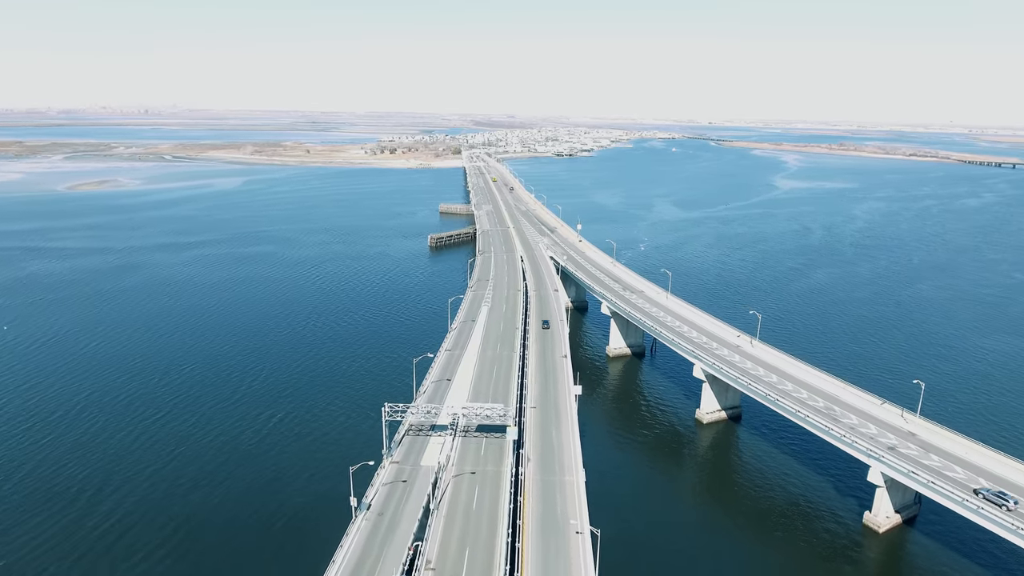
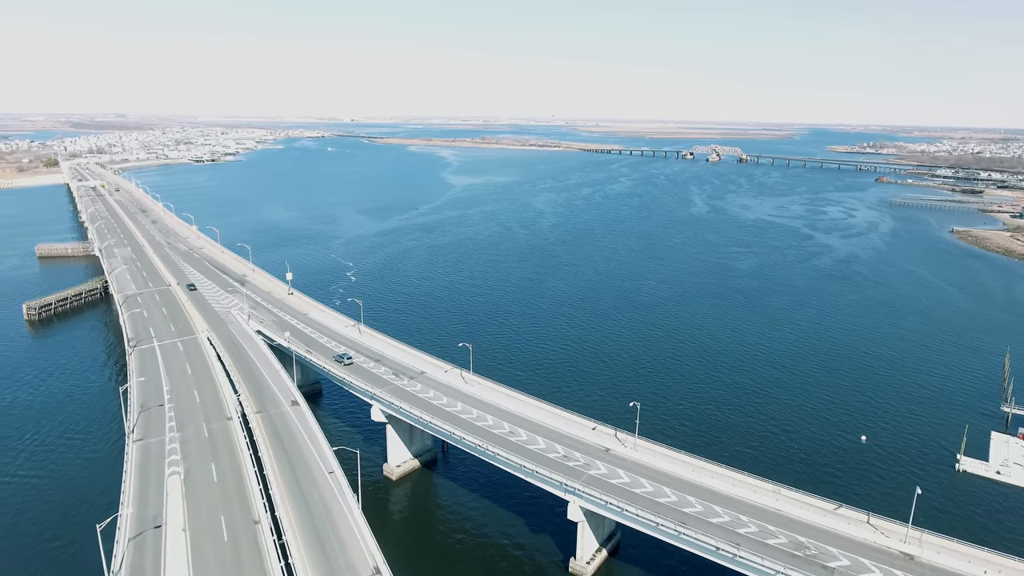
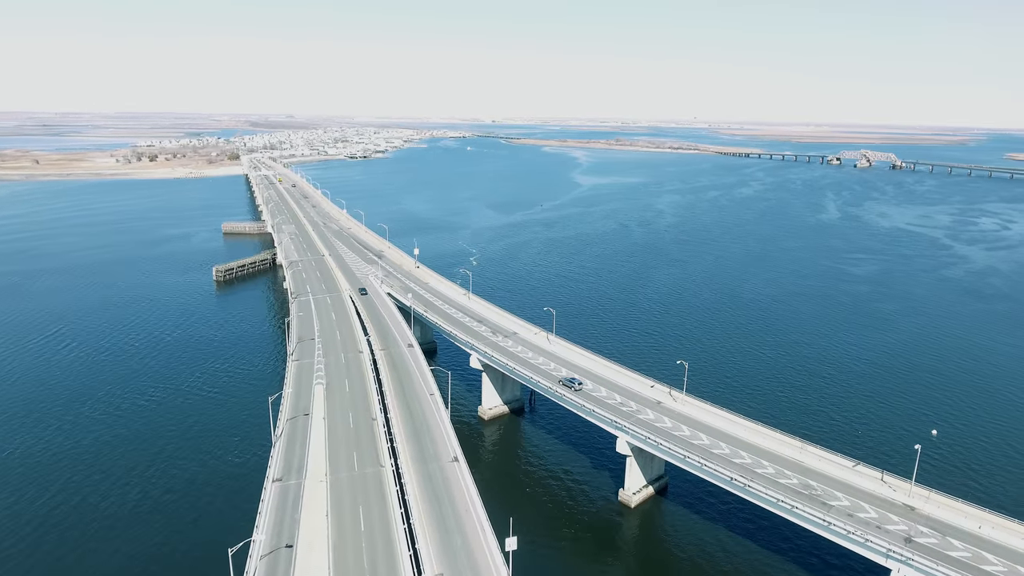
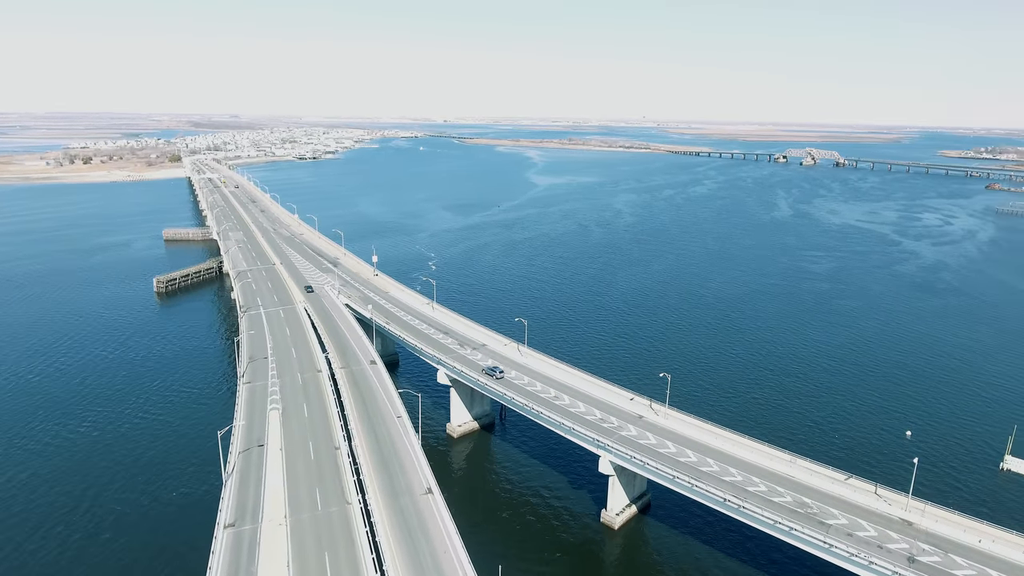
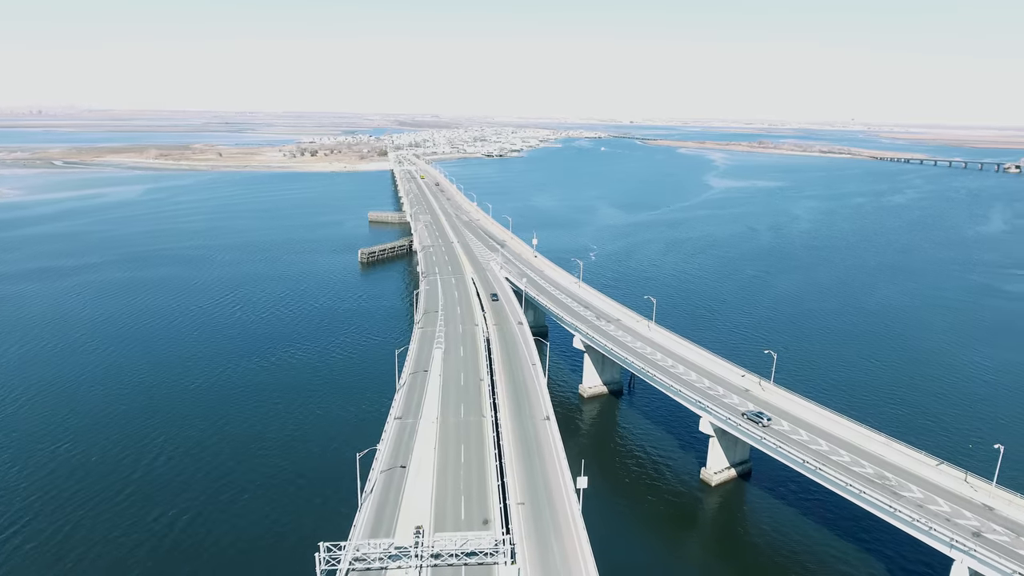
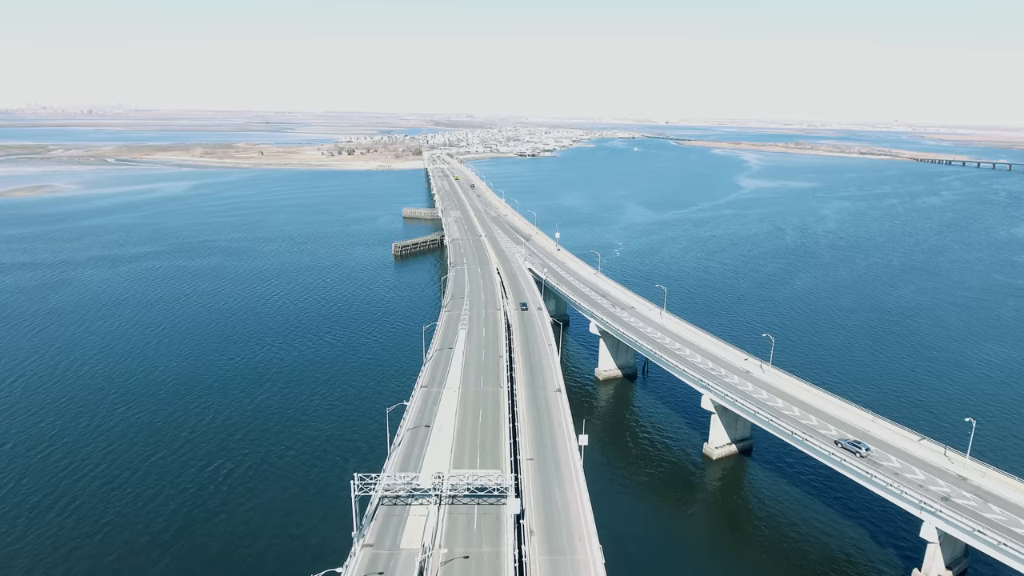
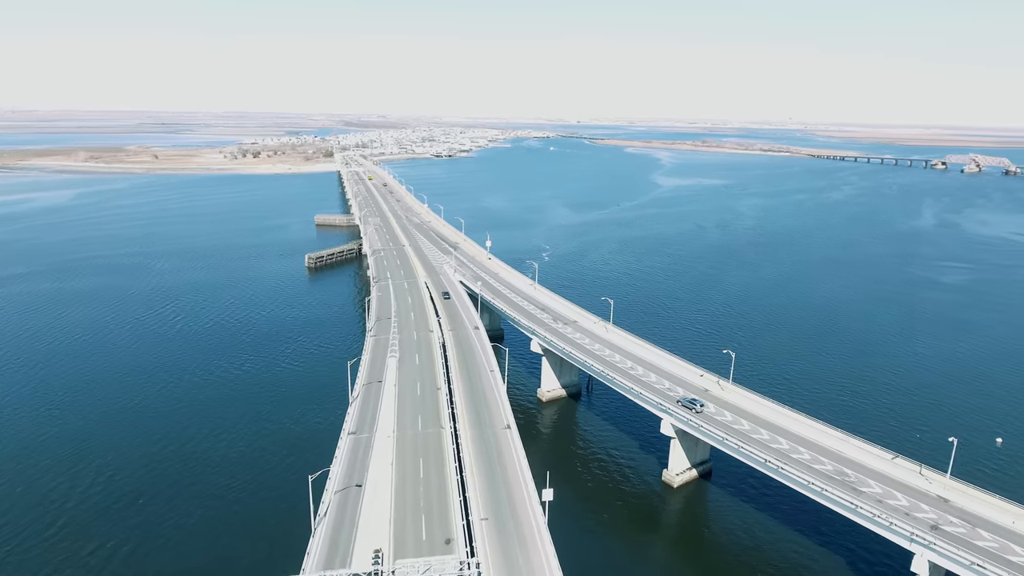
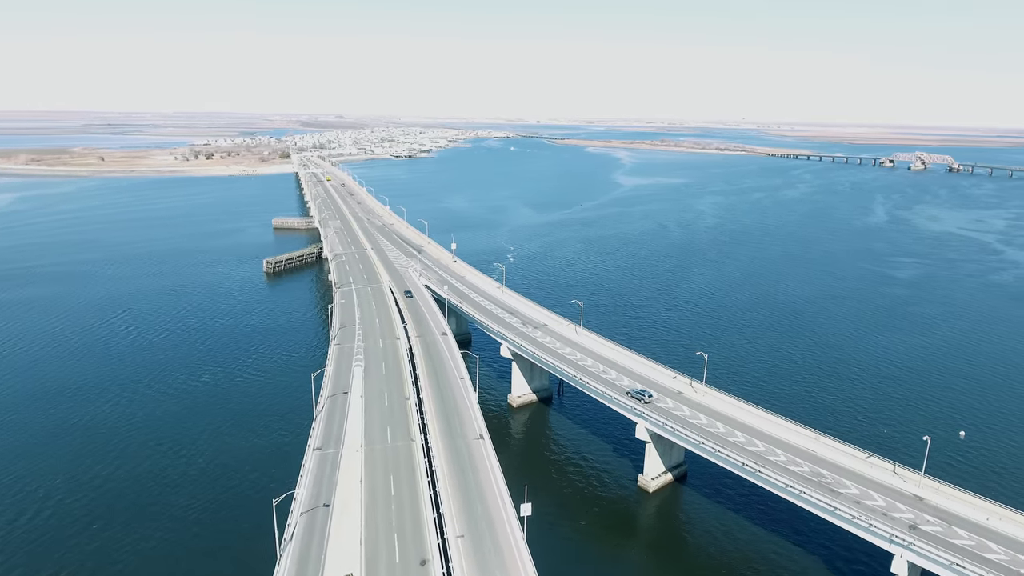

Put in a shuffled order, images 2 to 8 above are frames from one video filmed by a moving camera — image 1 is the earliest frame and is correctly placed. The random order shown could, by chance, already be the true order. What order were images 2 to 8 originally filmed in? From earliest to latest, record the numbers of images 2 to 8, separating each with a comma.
6, 5, 7, 8, 3, 4, 2
